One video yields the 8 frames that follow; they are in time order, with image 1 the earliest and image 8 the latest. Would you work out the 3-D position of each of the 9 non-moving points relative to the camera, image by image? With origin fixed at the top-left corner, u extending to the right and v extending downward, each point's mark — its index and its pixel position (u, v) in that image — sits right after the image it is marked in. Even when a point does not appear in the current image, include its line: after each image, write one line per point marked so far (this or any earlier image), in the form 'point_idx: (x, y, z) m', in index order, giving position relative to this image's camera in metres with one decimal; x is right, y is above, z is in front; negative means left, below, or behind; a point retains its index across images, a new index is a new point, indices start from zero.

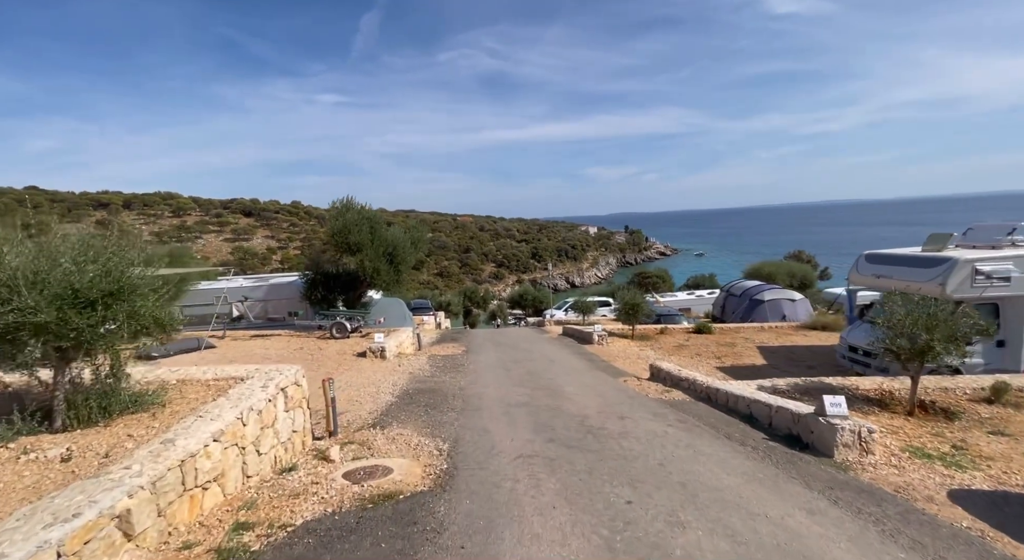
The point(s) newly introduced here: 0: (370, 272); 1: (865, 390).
0: (-5.1, +0.3, +19.0) m
1: (+5.8, -1.8, +8.7) m
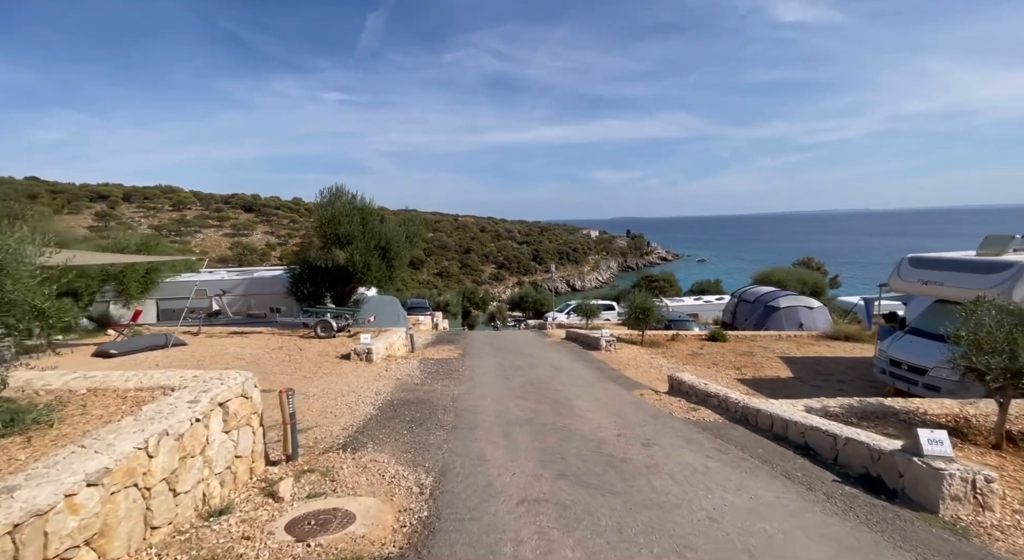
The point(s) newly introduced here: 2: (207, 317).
0: (-5.0, +0.5, +17.6) m
1: (+5.8, -1.9, +7.3) m
2: (-10.4, -1.3, +17.9) m
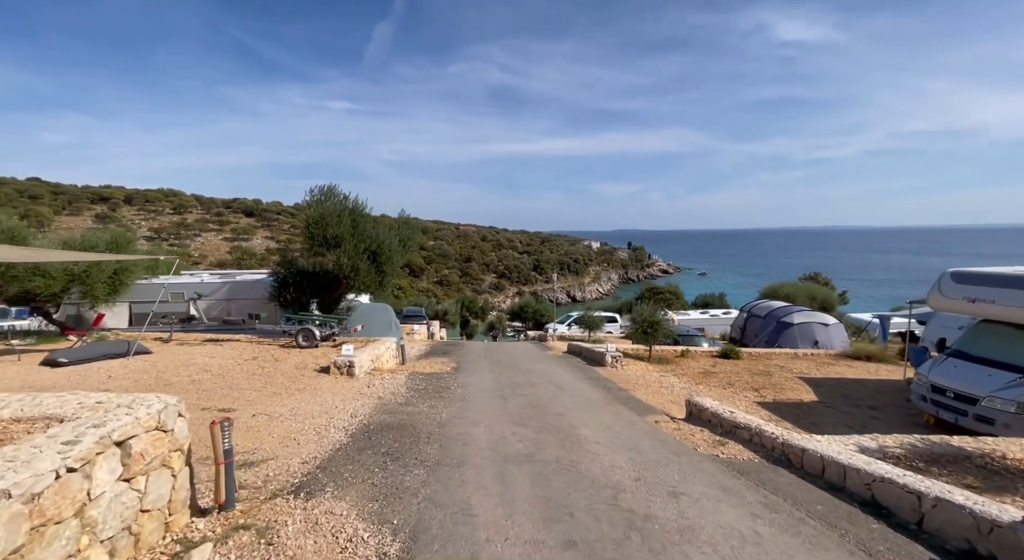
0: (-5.0, +0.3, +16.4) m
1: (+5.7, -2.1, +6.0) m
2: (-10.4, -1.4, +16.7) m
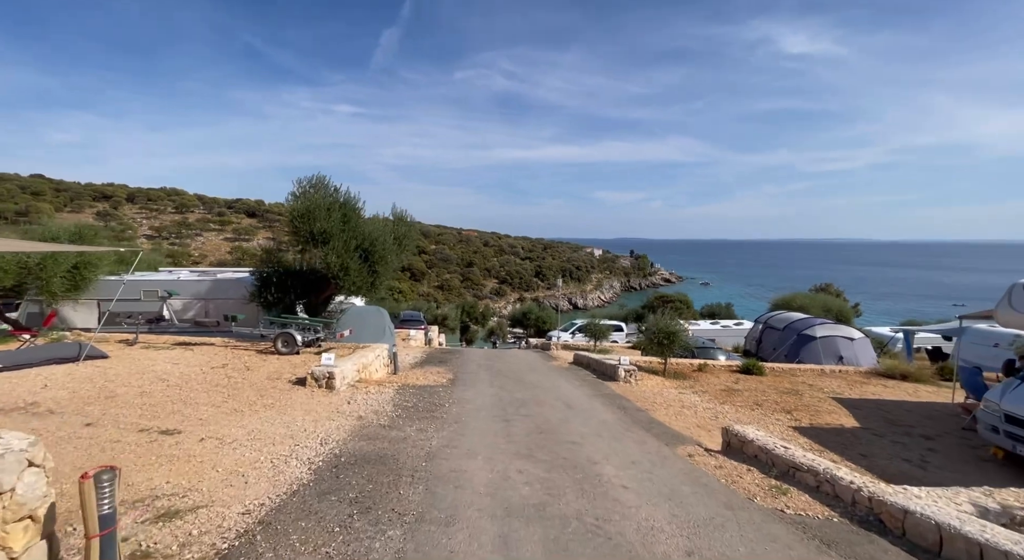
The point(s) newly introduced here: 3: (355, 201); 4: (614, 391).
0: (-4.9, +0.3, +15.0) m
1: (+5.8, -2.1, +4.5) m
2: (-10.3, -1.3, +15.2) m
3: (-4.8, +2.4, +16.1) m
4: (+2.5, -2.7, +12.9) m
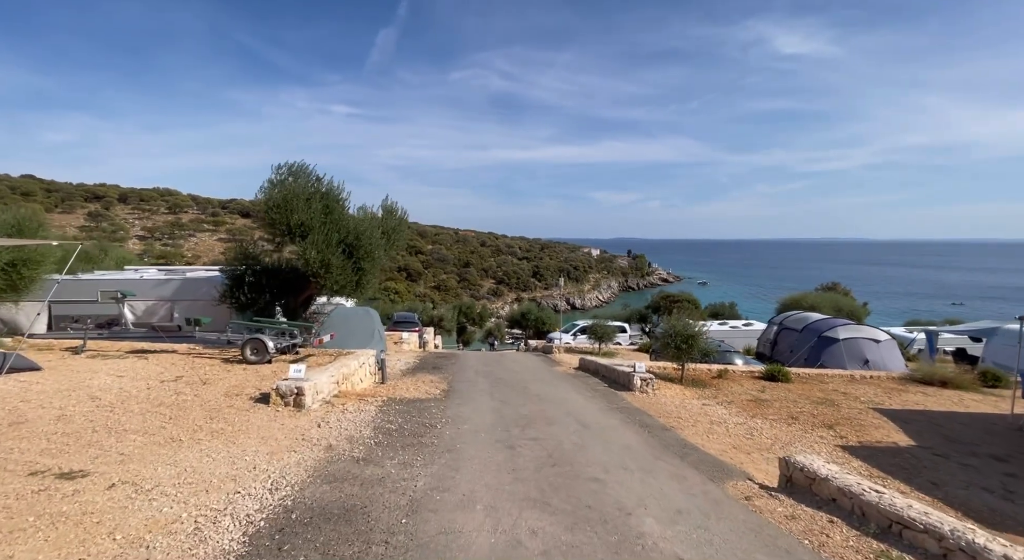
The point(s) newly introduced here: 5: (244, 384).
0: (-4.9, +0.3, +13.4) m
1: (+5.9, -2.1, +2.9) m
2: (-10.3, -1.2, +13.6) m
3: (-4.8, +2.4, +14.5) m
4: (+2.5, -2.7, +11.3) m
5: (-4.7, -1.8, +9.3) m
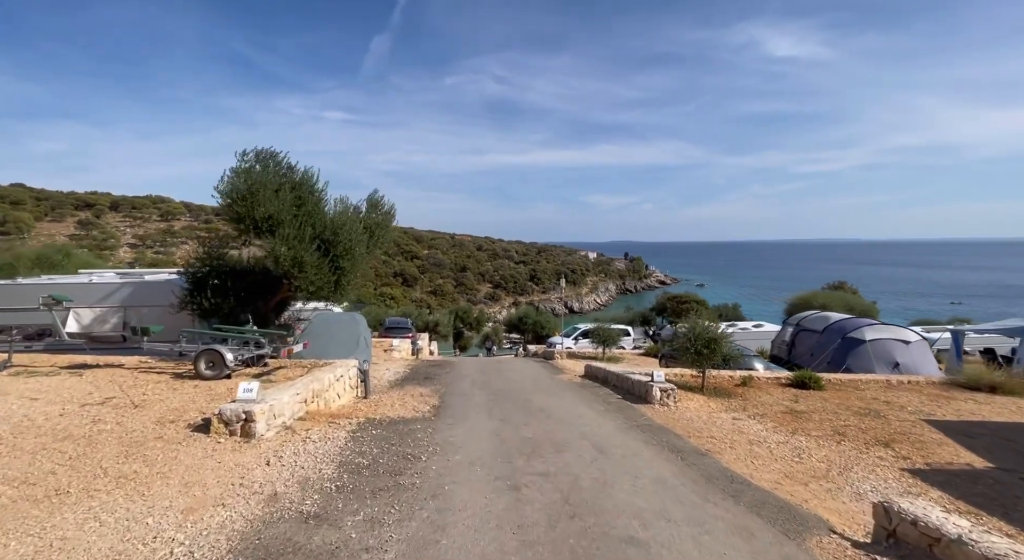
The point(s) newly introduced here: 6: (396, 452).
0: (-4.9, +0.3, +11.7) m
1: (+6.0, -1.9, +1.3) m
2: (-10.3, -1.3, +11.8) m
3: (-4.8, +2.4, +12.8) m
4: (+2.6, -2.6, +9.7) m
5: (-4.7, -1.8, +7.6) m
6: (-1.5, -2.2, +6.8) m
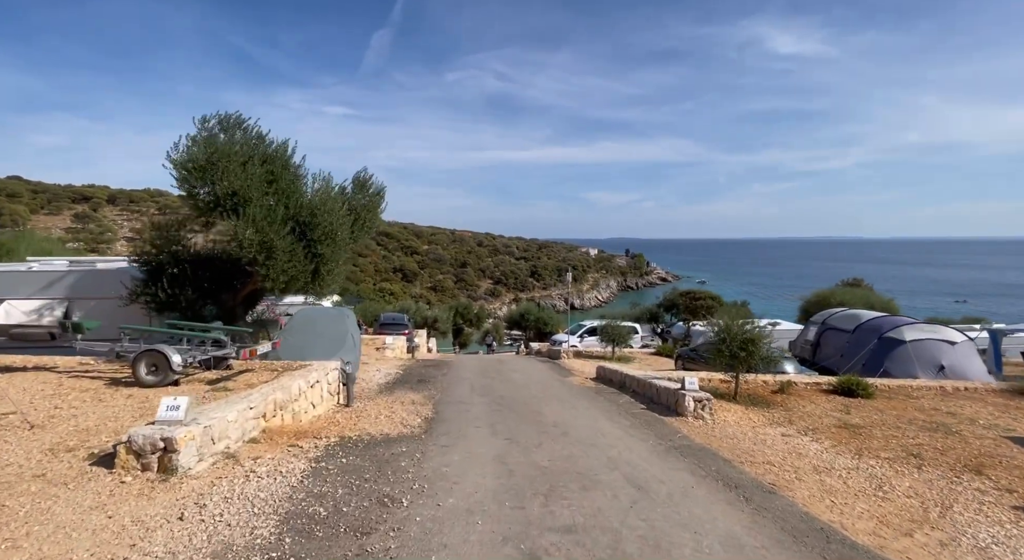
0: (-4.8, +0.5, +10.0) m
1: (+6.1, -1.8, -0.4) m
2: (-10.1, -1.1, +10.1) m
3: (-4.7, +2.6, +11.1) m
4: (+2.7, -2.4, +8.0) m
5: (-4.5, -1.6, +5.9) m
6: (-1.4, -2.0, +5.1) m
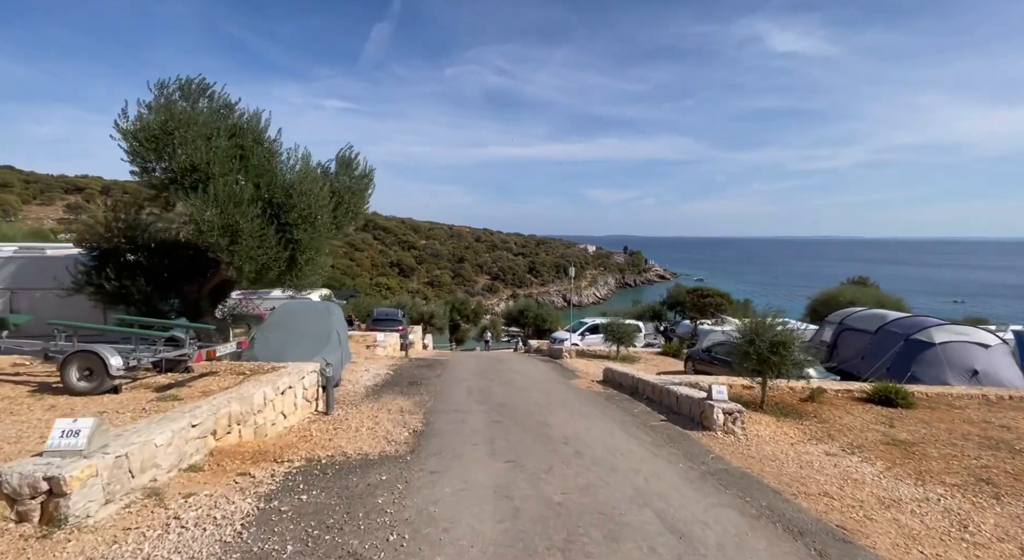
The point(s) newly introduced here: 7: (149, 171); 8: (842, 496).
0: (-4.7, +0.7, +8.7) m
1: (+6.2, -1.8, -1.6) m
2: (-10.1, -0.8, +8.8) m
3: (-4.6, +2.8, +9.8) m
4: (+2.7, -2.3, +6.7) m
5: (-4.5, -1.5, +4.6) m
6: (-1.3, -1.9, +3.8) m
7: (-5.9, +1.8, +8.9) m
8: (+3.7, -2.4, +6.0) m
